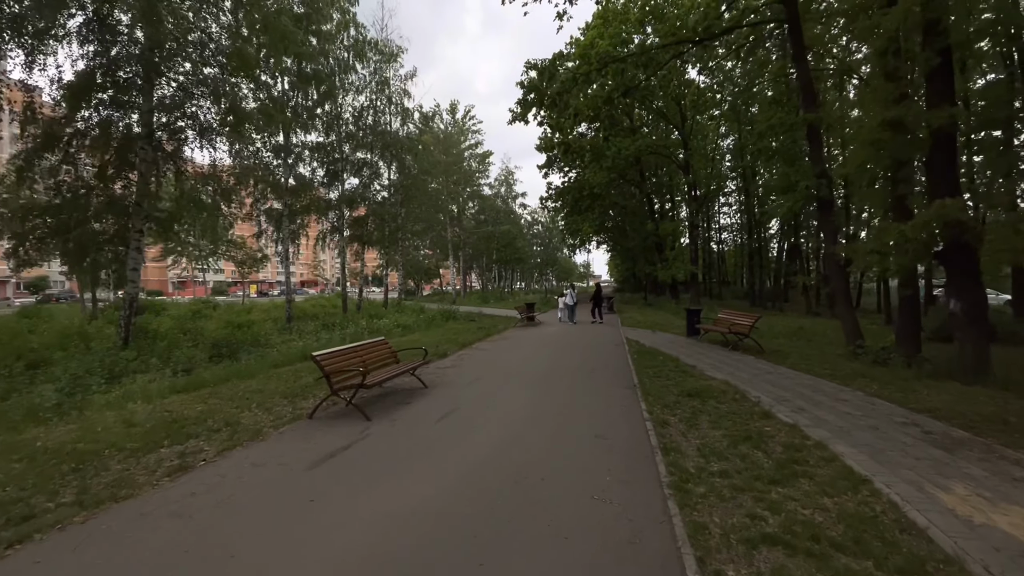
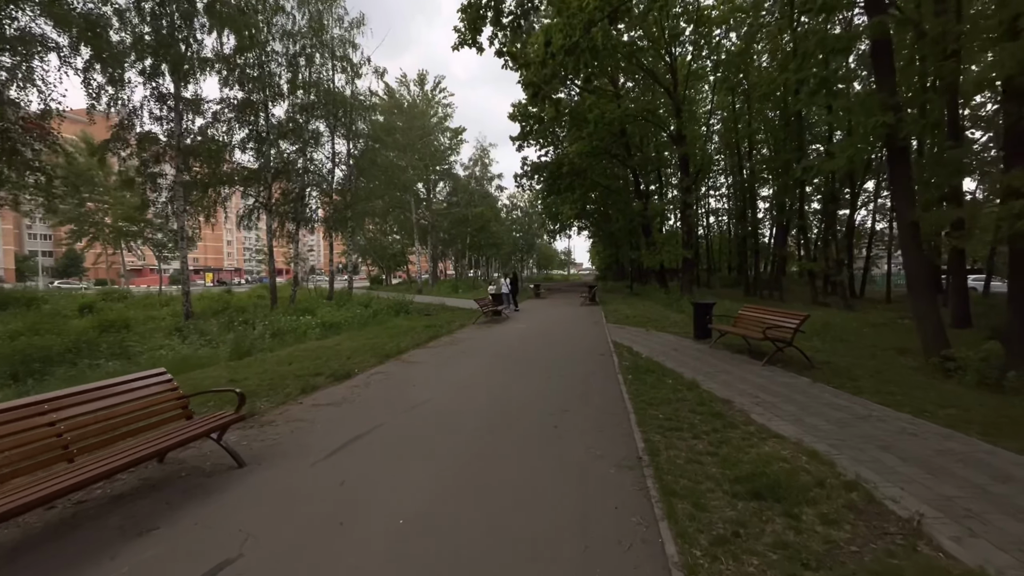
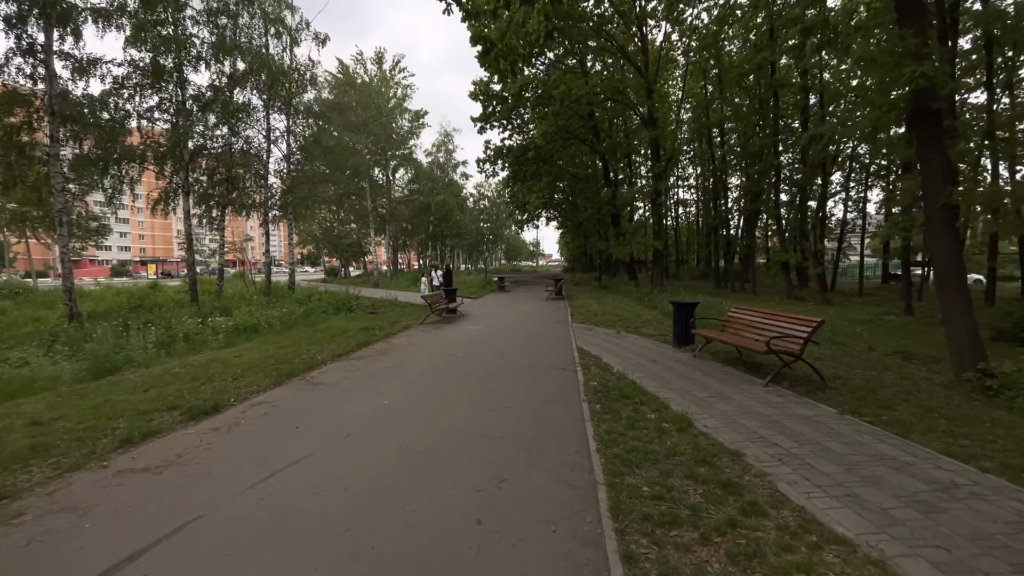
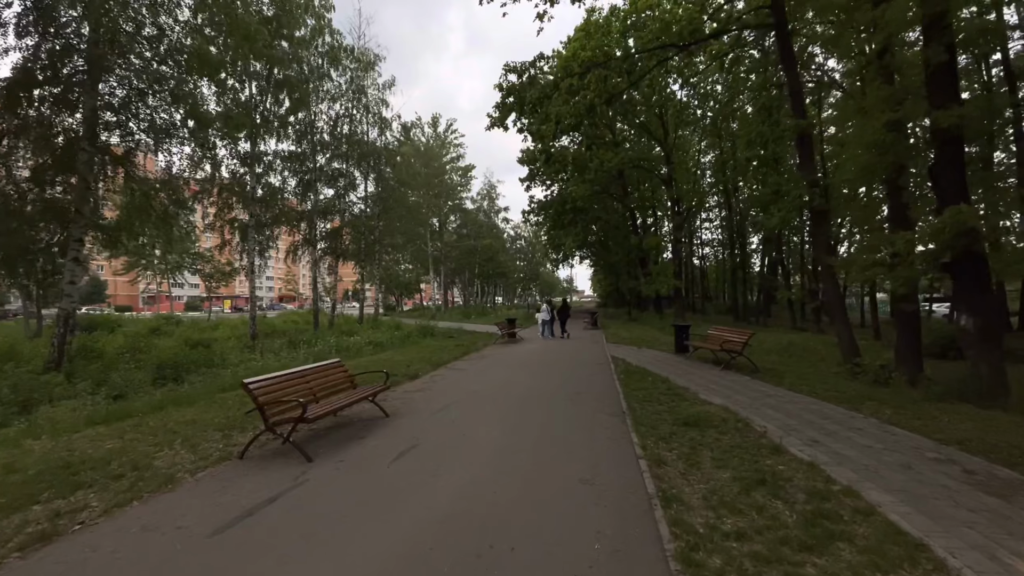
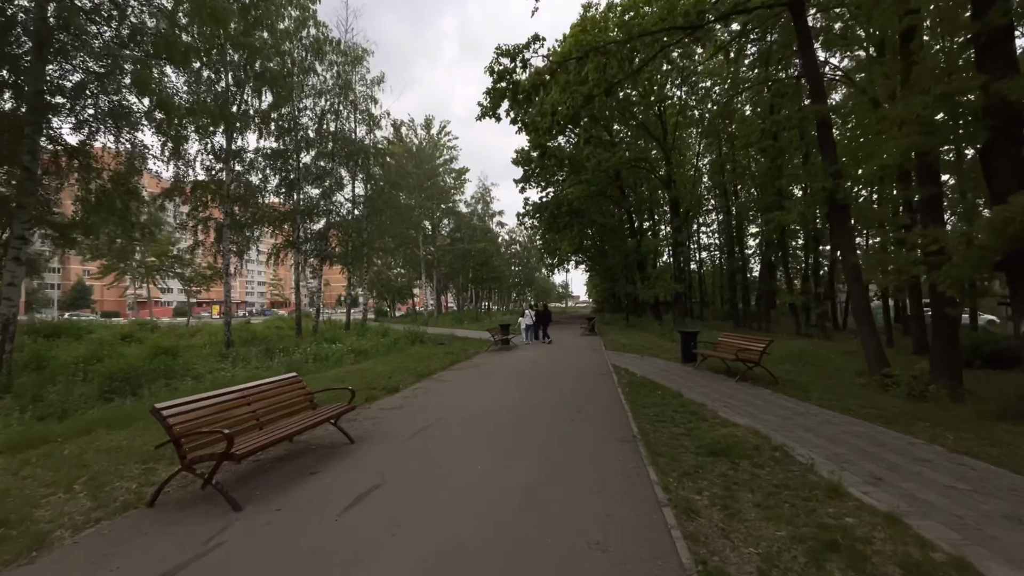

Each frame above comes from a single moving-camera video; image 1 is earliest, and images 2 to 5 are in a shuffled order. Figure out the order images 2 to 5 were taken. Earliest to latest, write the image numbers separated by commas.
4, 5, 2, 3
